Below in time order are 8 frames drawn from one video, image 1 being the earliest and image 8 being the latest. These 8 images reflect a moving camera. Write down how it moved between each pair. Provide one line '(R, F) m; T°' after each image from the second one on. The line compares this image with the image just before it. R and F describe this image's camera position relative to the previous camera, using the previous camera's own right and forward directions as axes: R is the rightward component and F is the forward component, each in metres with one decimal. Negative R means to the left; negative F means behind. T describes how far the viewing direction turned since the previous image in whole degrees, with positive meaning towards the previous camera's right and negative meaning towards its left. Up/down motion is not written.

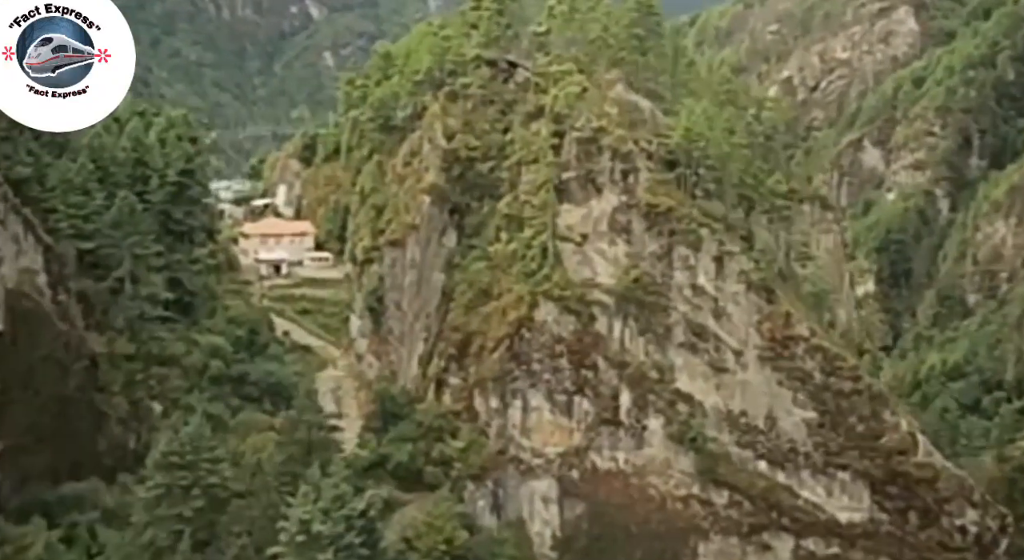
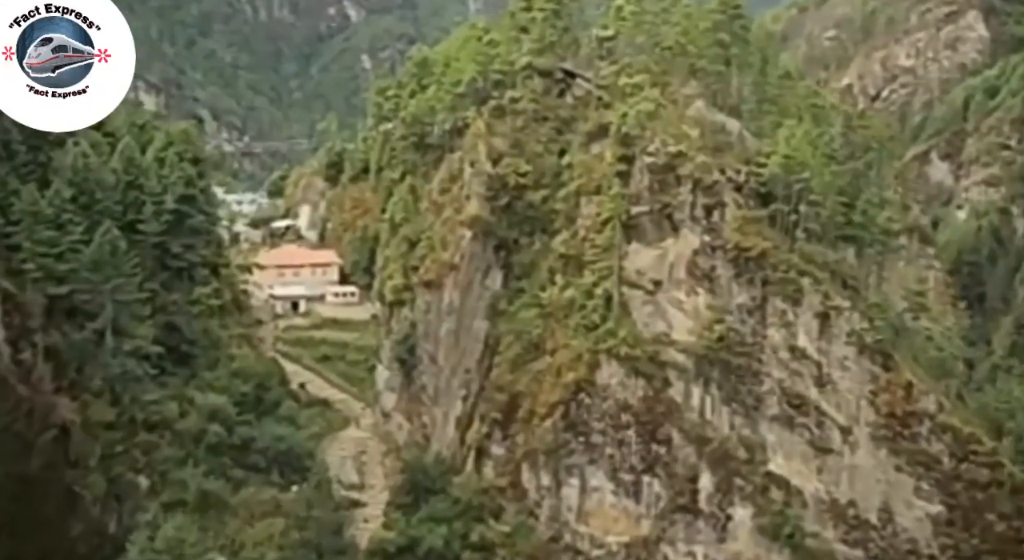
(-0.1, +1.1) m; -1°
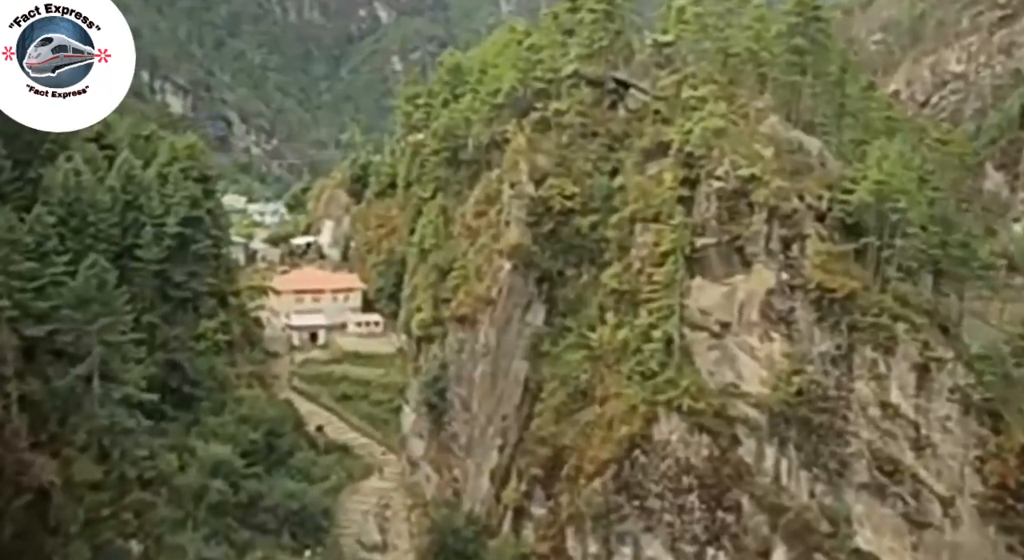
(-0.1, +0.7) m; -1°
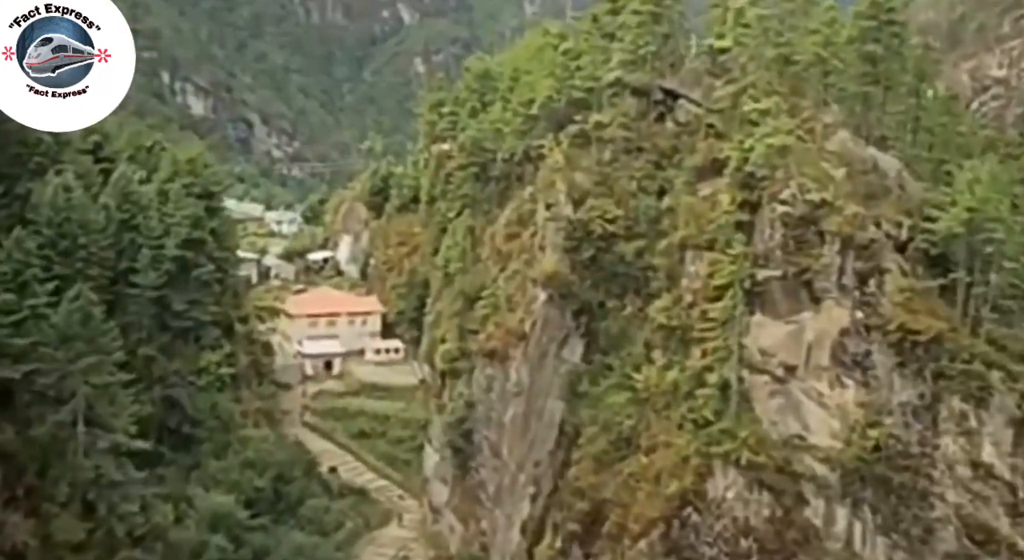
(0.0, +0.5) m; -1°
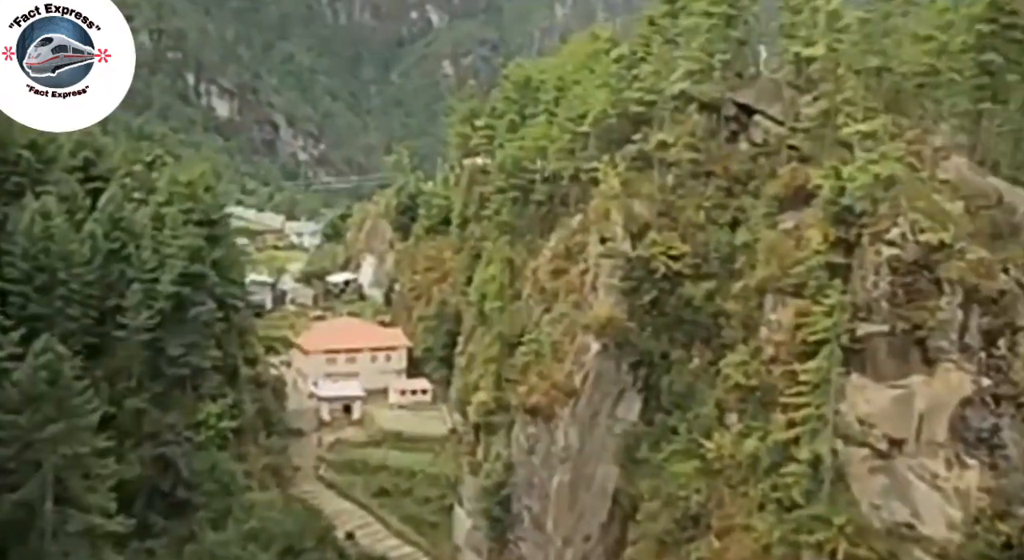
(-0.1, +0.7) m; -1°
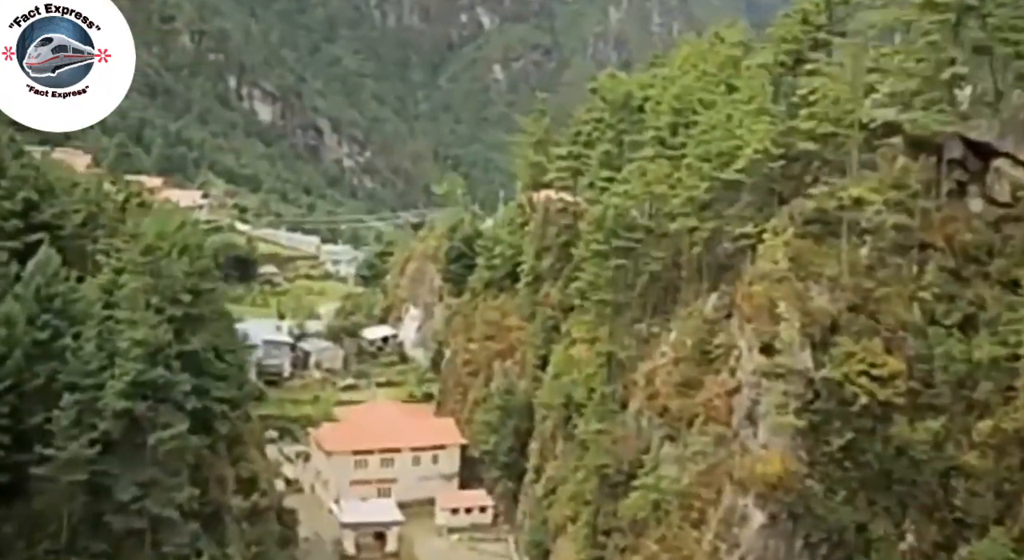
(-0.1, +1.4) m; -2°
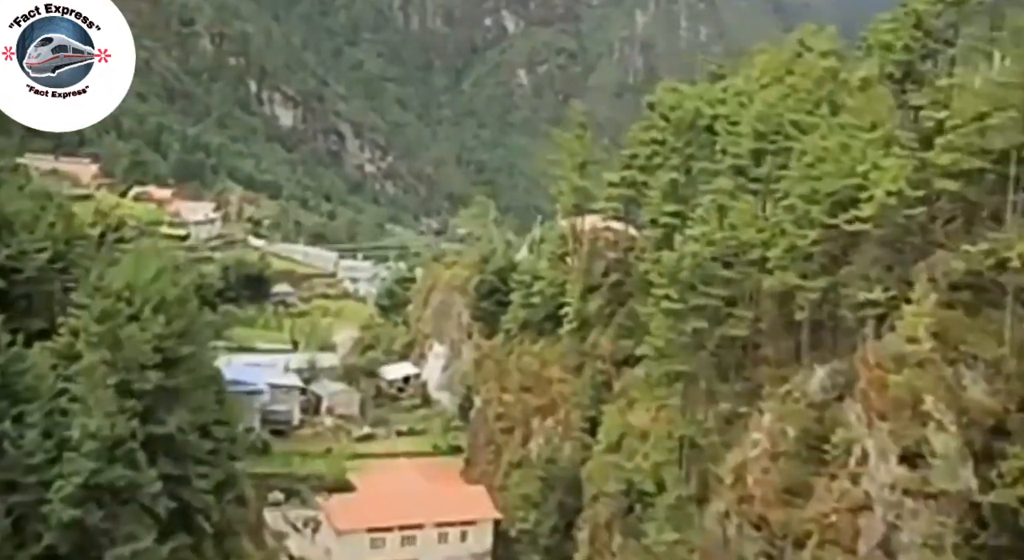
(-0.1, +0.6) m; -1°
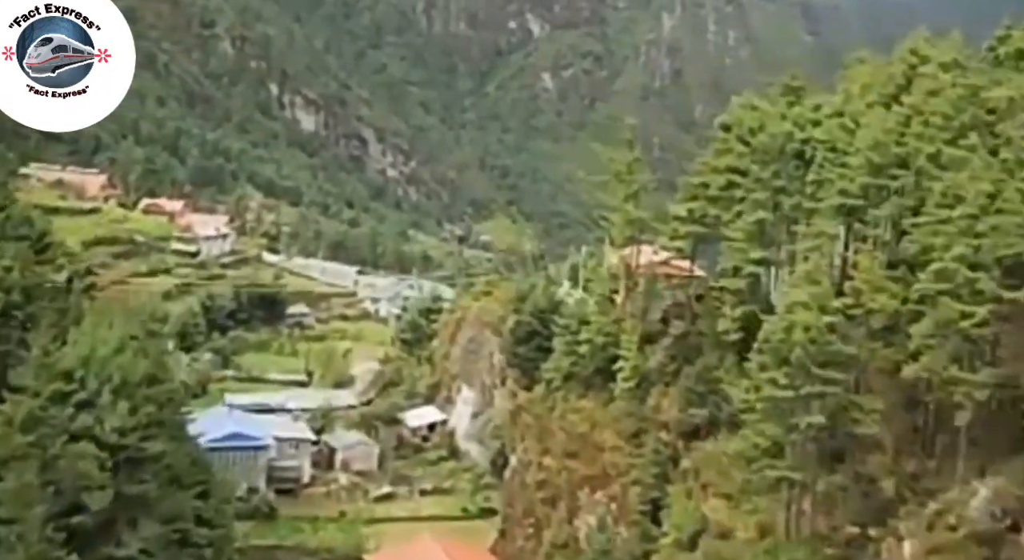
(-0.1, +0.6) m; -1°
